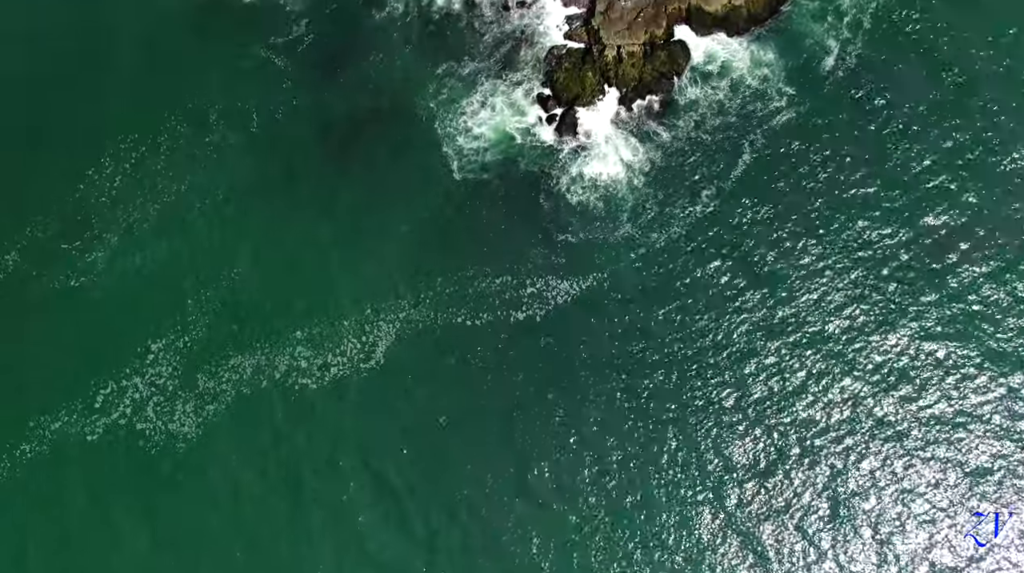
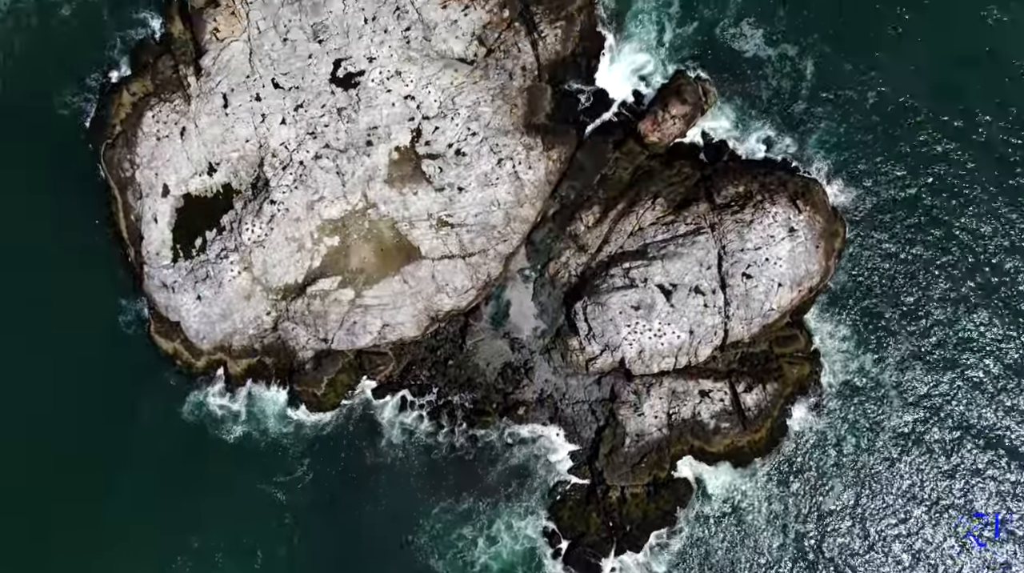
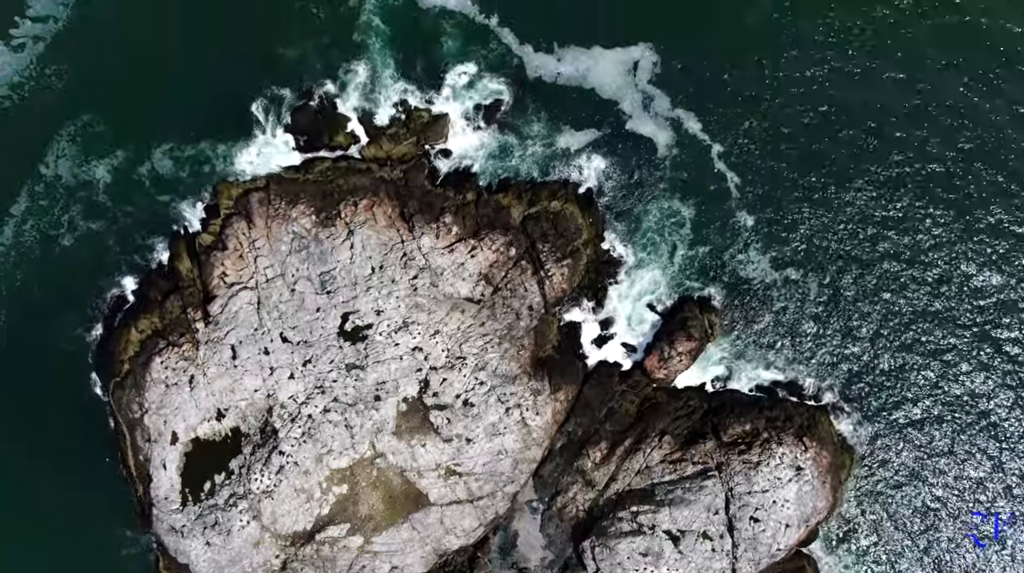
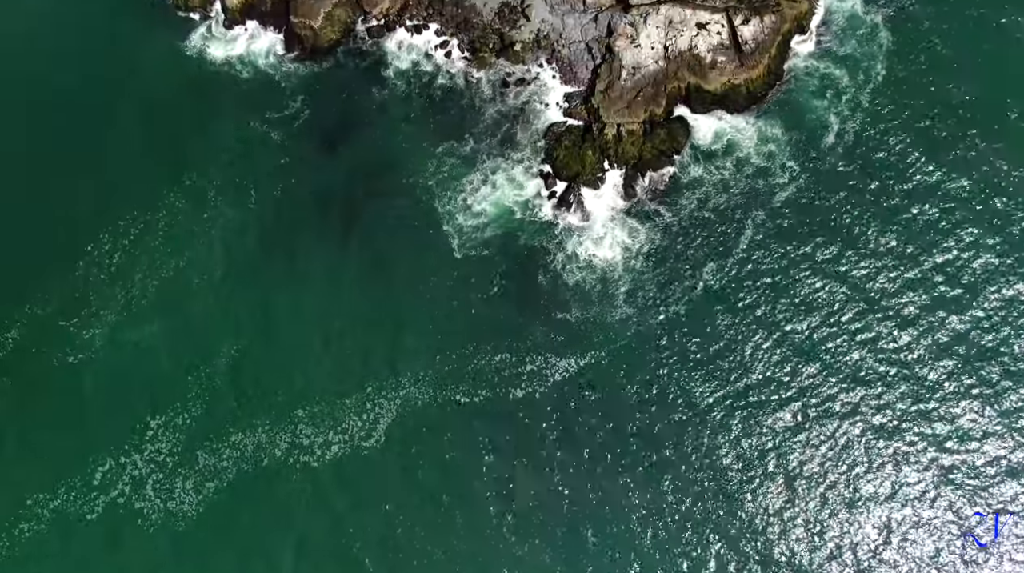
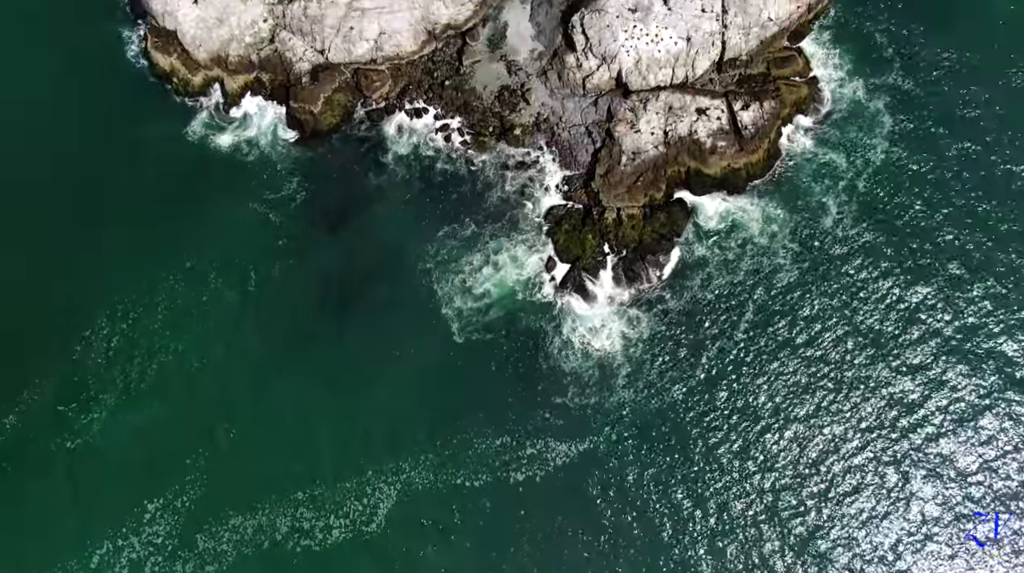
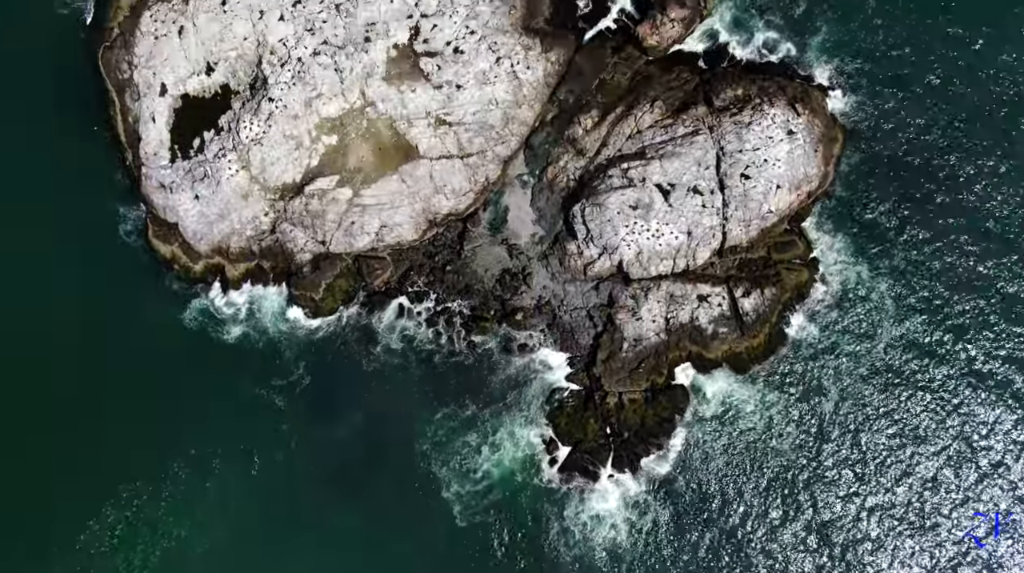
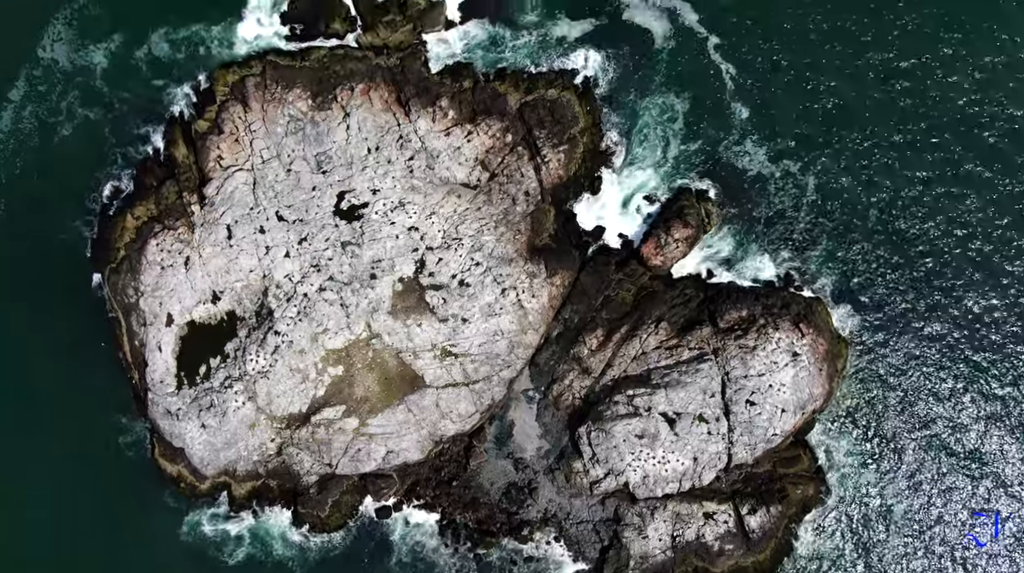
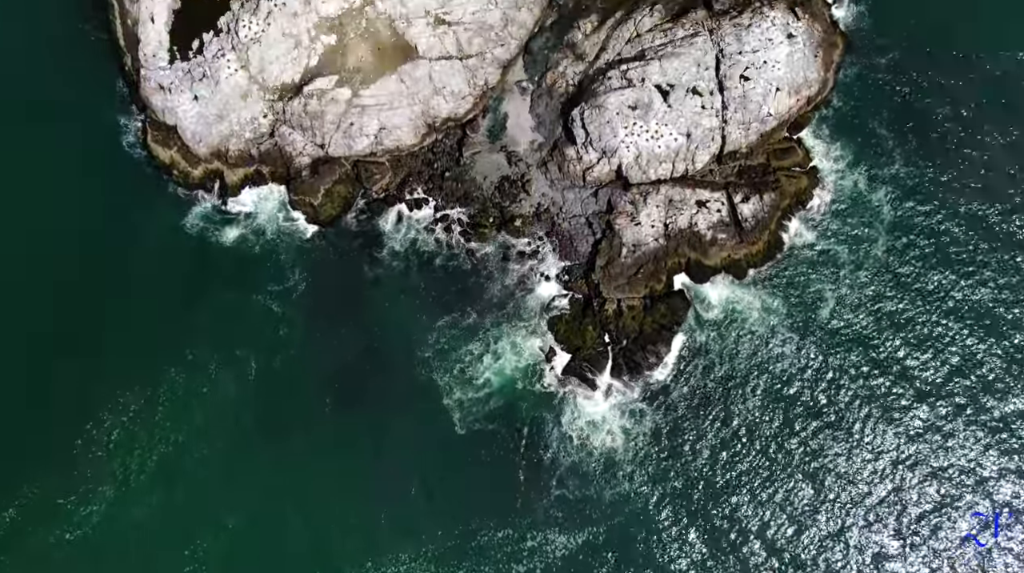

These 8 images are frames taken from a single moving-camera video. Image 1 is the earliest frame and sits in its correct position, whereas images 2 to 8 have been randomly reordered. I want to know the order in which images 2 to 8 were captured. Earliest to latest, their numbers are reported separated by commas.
4, 5, 8, 6, 2, 7, 3
